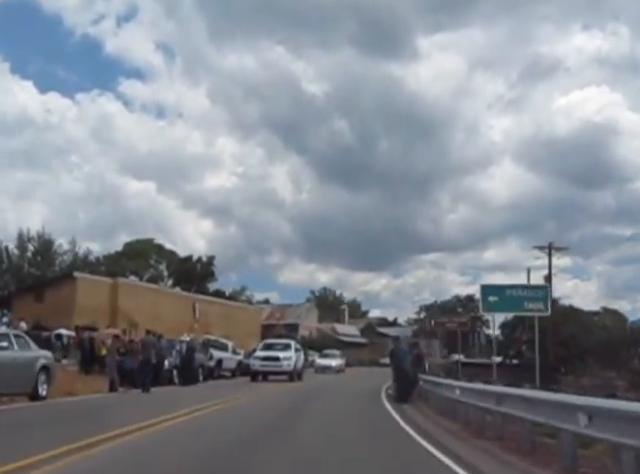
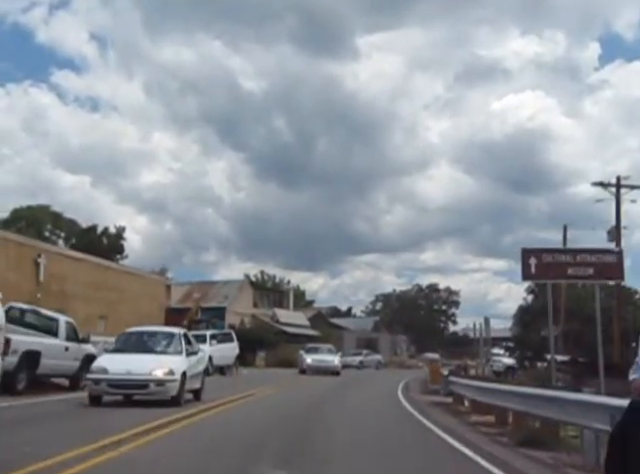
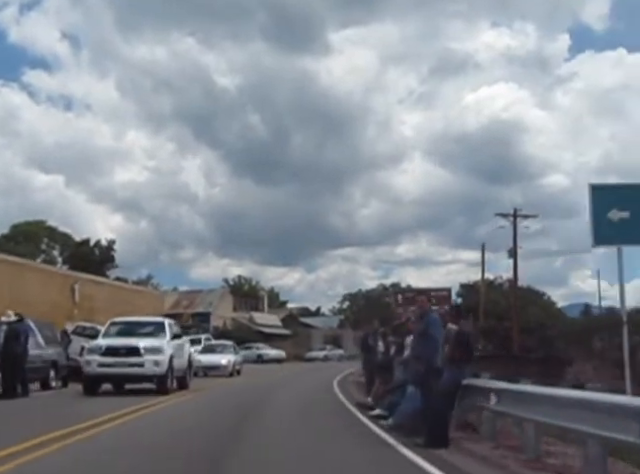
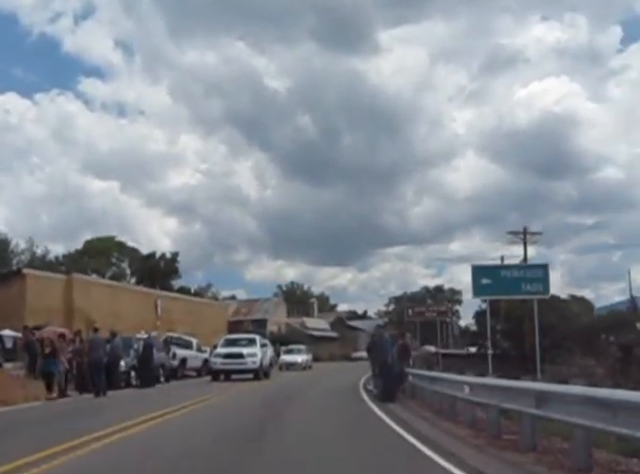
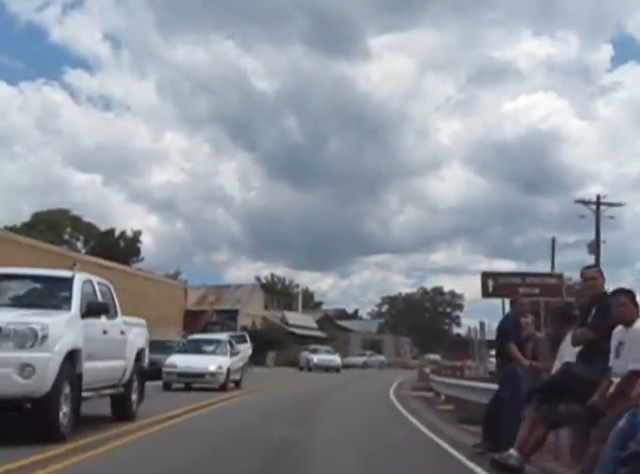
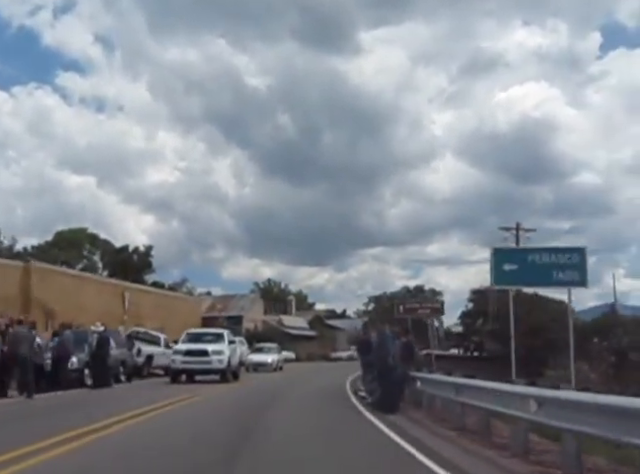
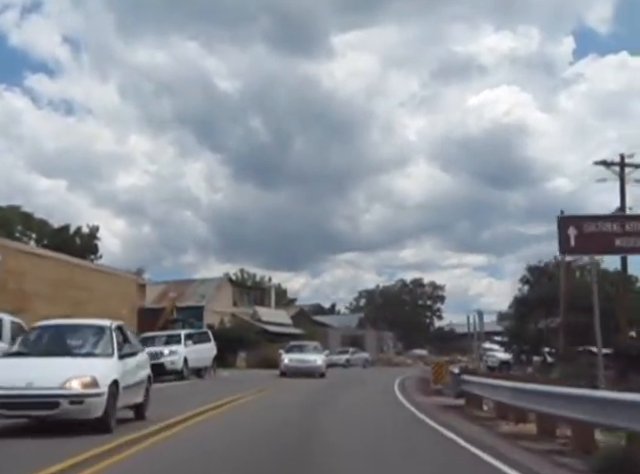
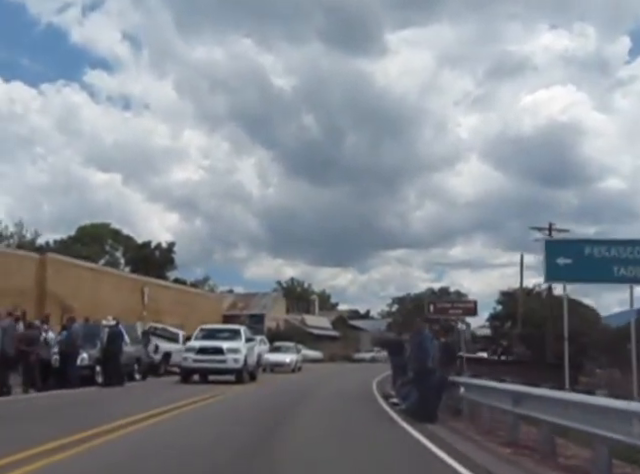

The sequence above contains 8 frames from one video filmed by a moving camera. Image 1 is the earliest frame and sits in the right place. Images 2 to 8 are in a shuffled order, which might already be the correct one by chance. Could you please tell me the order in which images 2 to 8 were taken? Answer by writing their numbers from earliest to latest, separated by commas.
4, 6, 8, 3, 5, 2, 7
